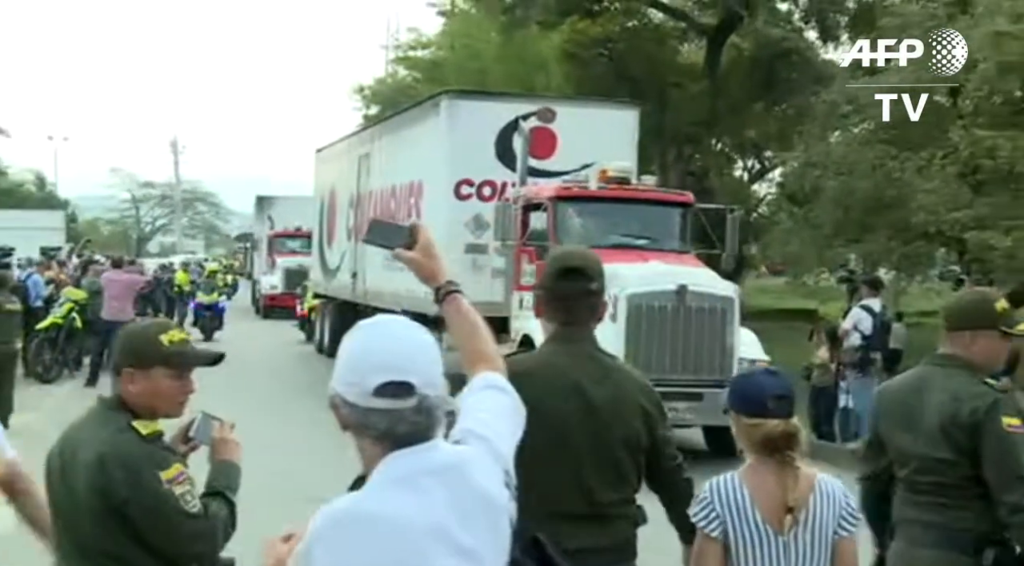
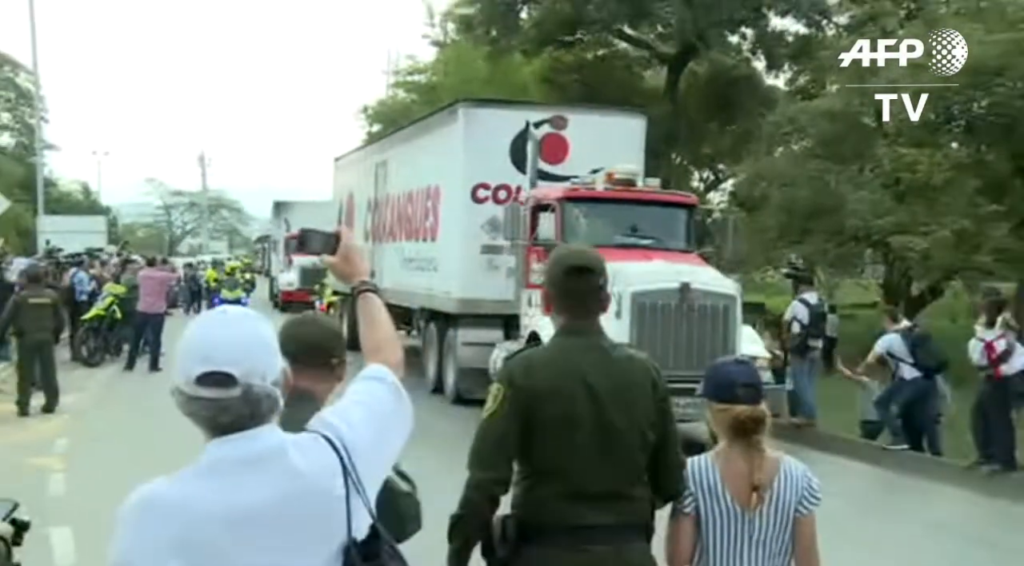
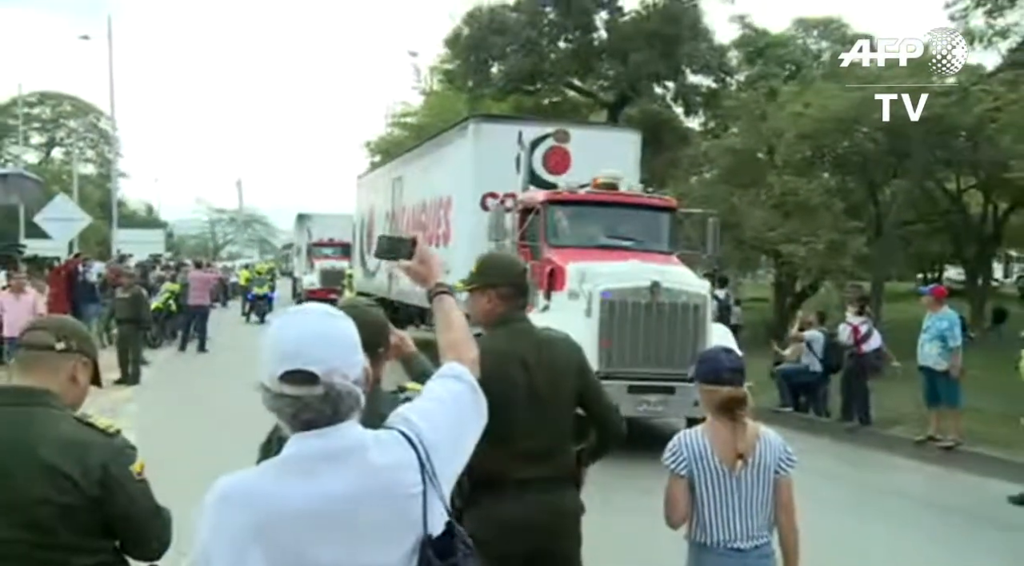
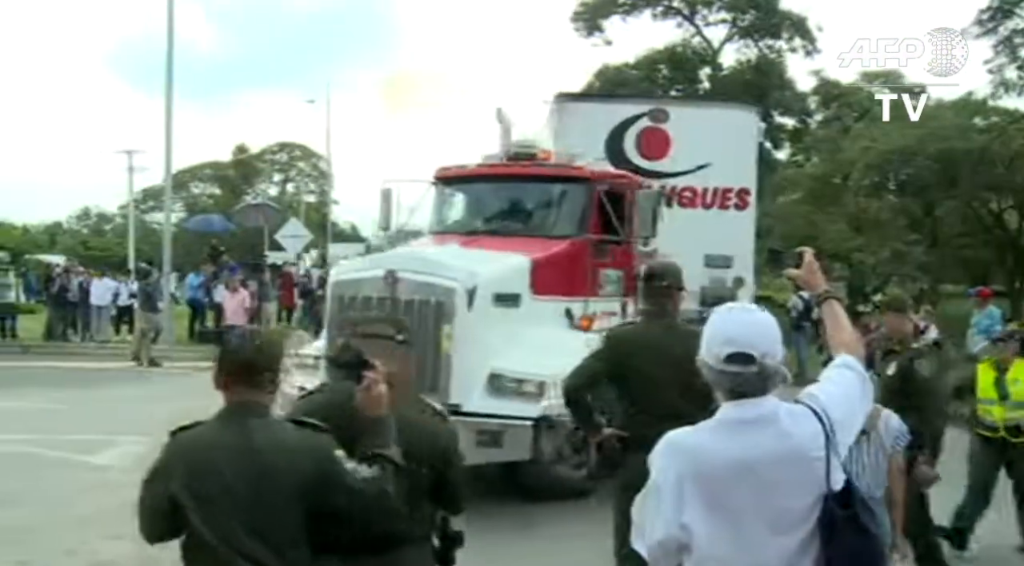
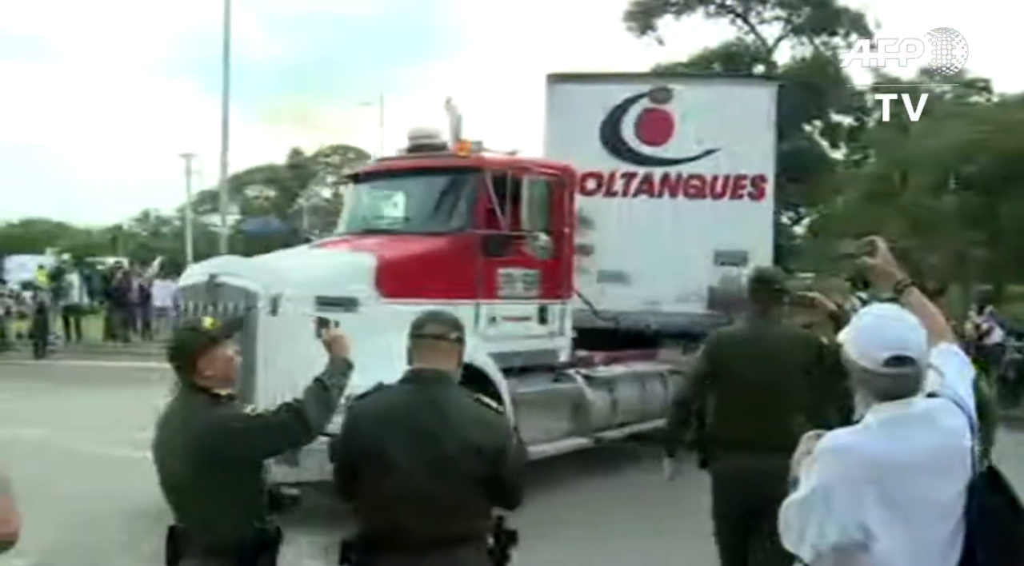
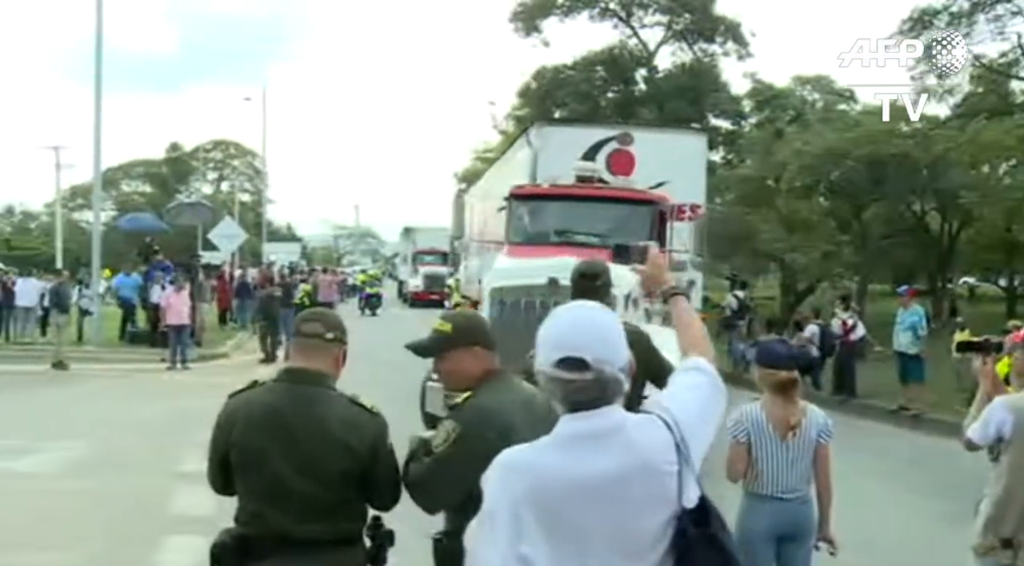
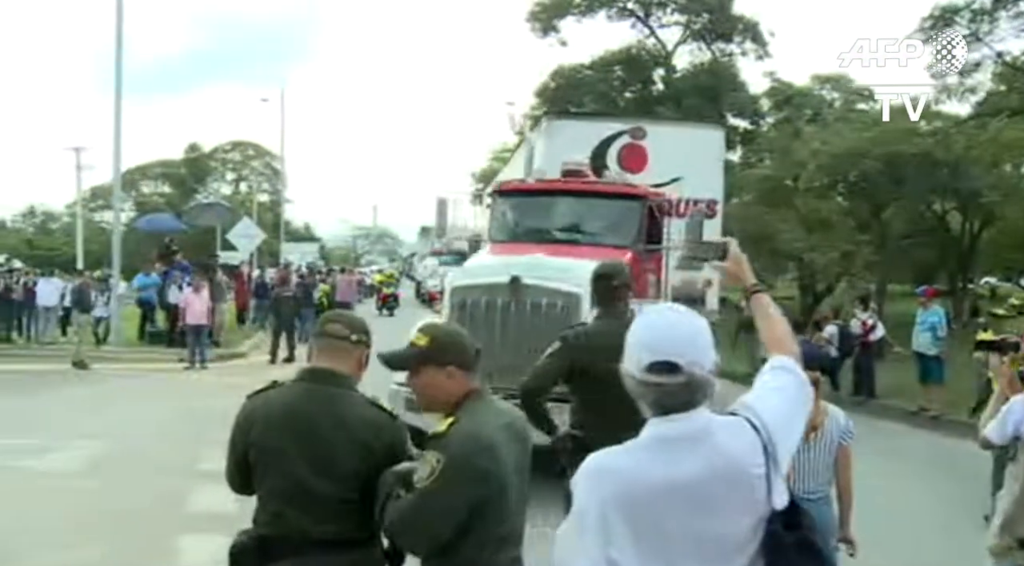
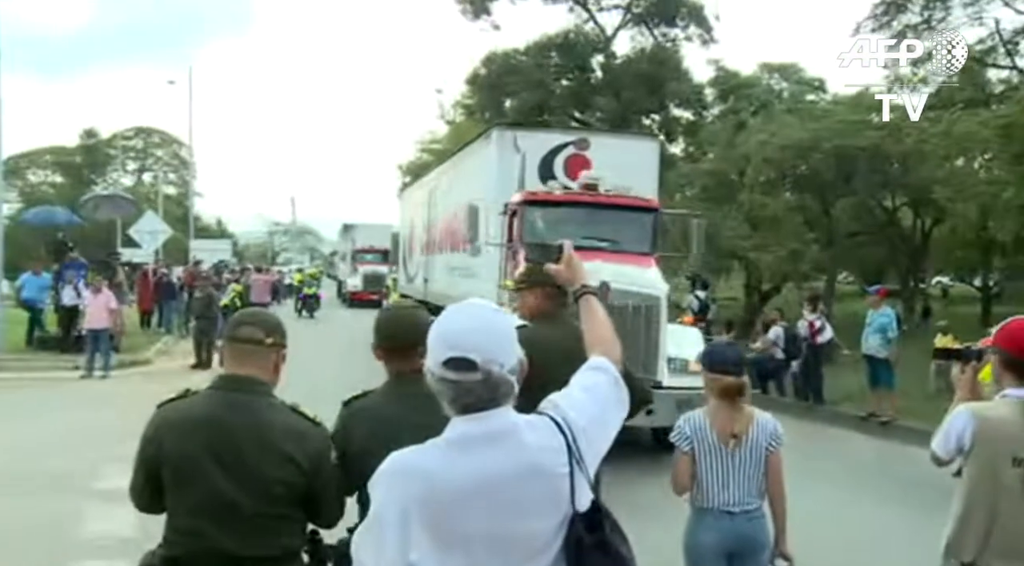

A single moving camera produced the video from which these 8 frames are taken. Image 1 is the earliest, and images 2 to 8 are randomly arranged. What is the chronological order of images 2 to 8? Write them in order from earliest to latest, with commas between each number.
2, 3, 8, 6, 7, 4, 5
